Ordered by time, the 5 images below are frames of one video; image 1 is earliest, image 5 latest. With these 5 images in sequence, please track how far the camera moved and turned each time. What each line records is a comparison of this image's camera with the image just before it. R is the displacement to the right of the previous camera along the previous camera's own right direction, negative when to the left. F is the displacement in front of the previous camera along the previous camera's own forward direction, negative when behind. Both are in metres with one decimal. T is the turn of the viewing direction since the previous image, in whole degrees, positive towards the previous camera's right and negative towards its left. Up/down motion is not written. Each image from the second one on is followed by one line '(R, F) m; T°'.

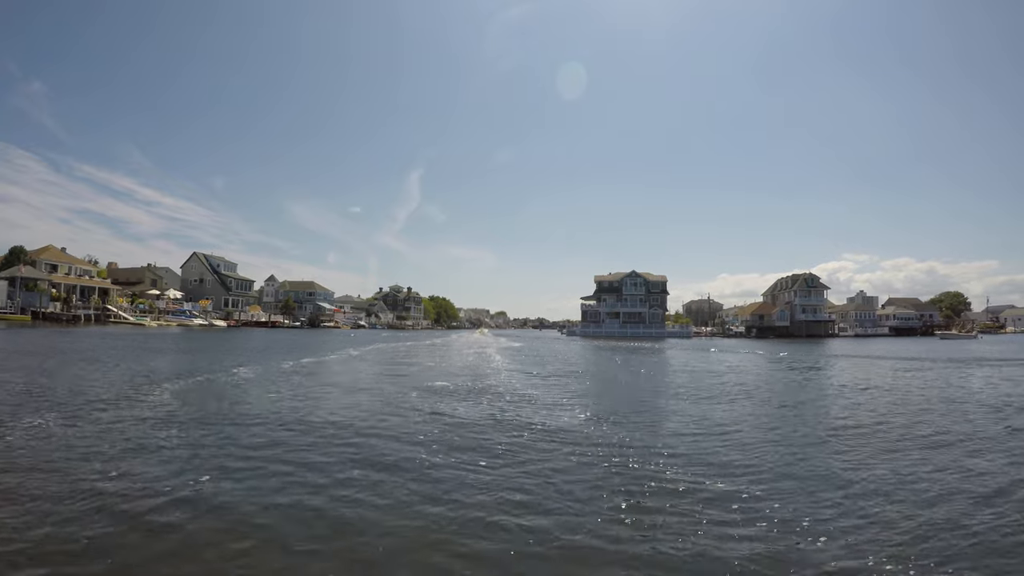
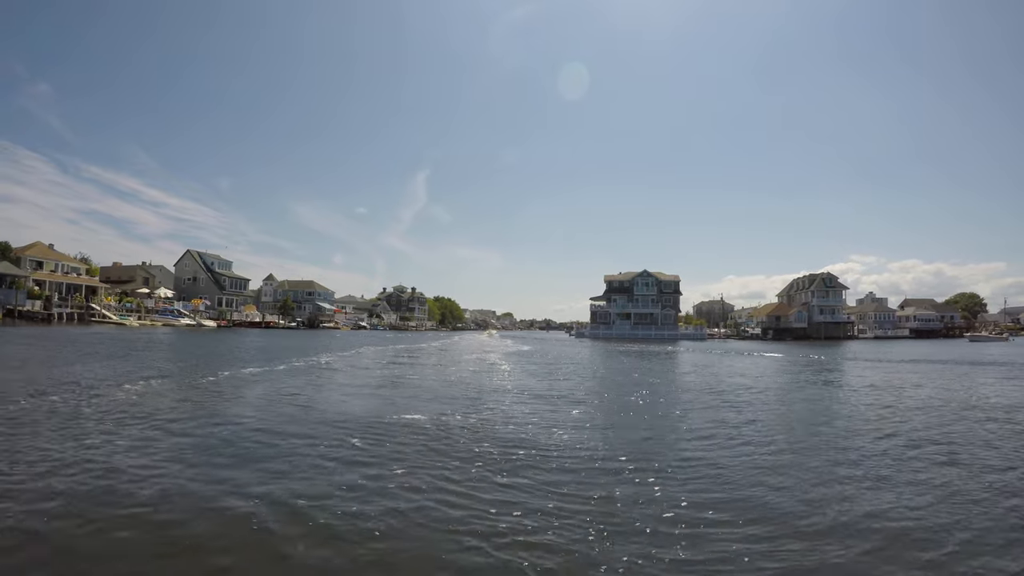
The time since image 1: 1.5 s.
(-0.1, +2.0) m; -1°
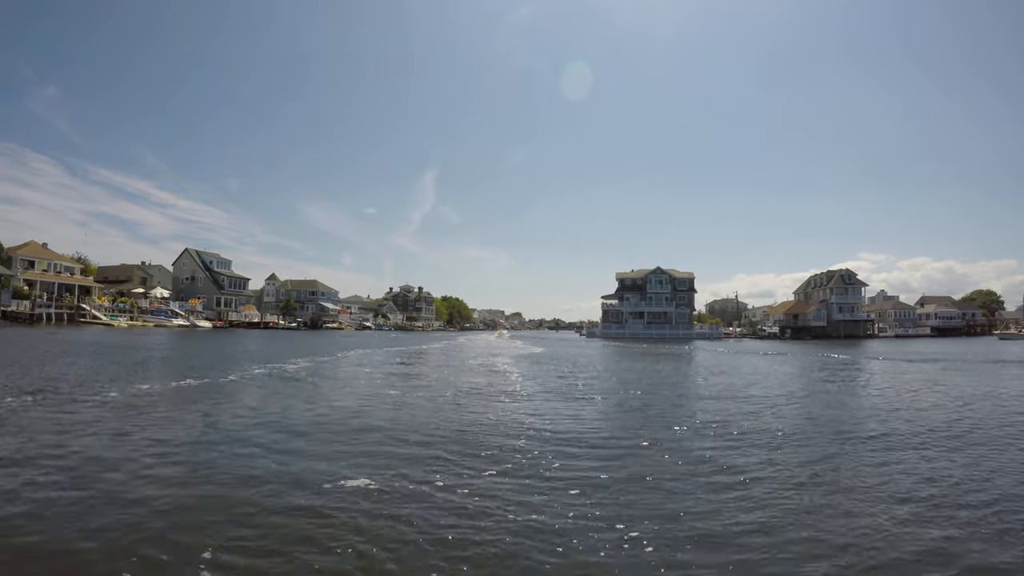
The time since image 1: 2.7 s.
(-0.1, +1.5) m; -1°
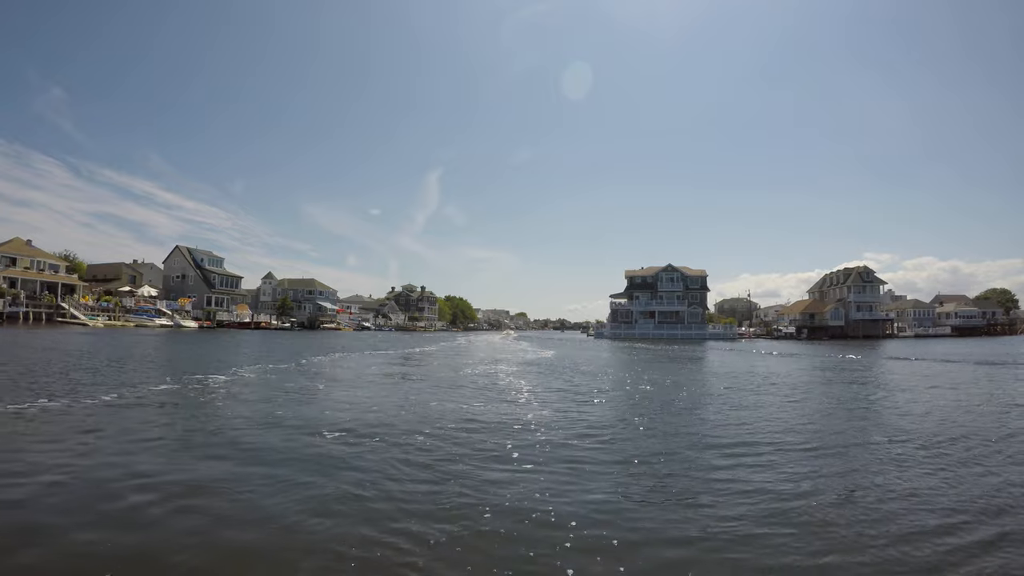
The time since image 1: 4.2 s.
(0.0, +1.8) m; -1°
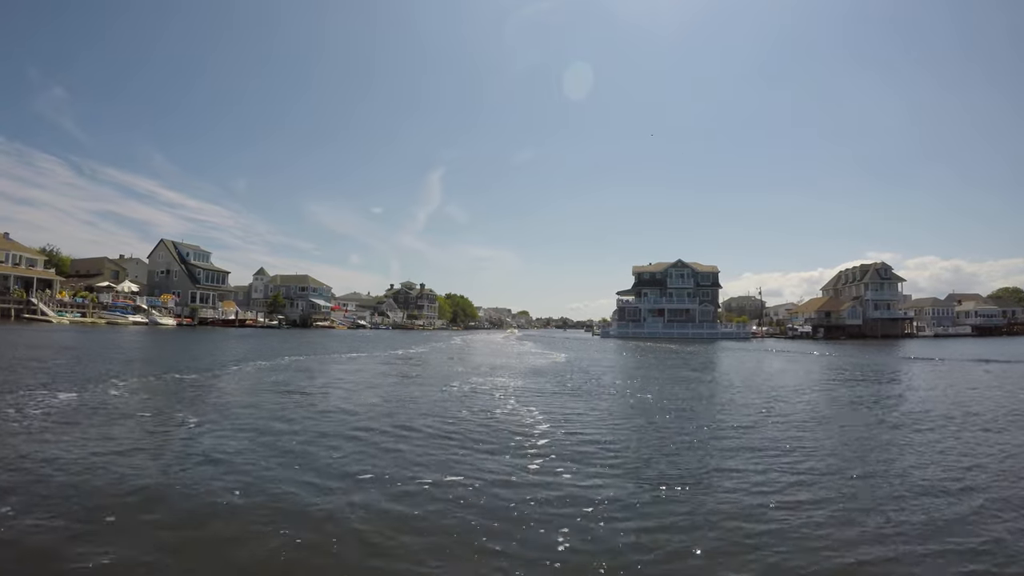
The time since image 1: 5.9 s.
(0.0, +2.0) m; 0°
